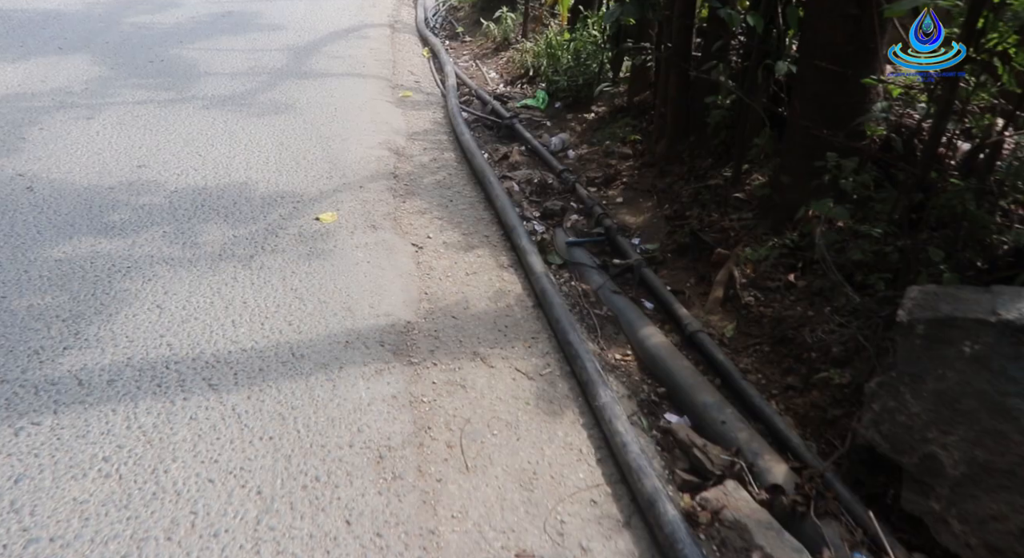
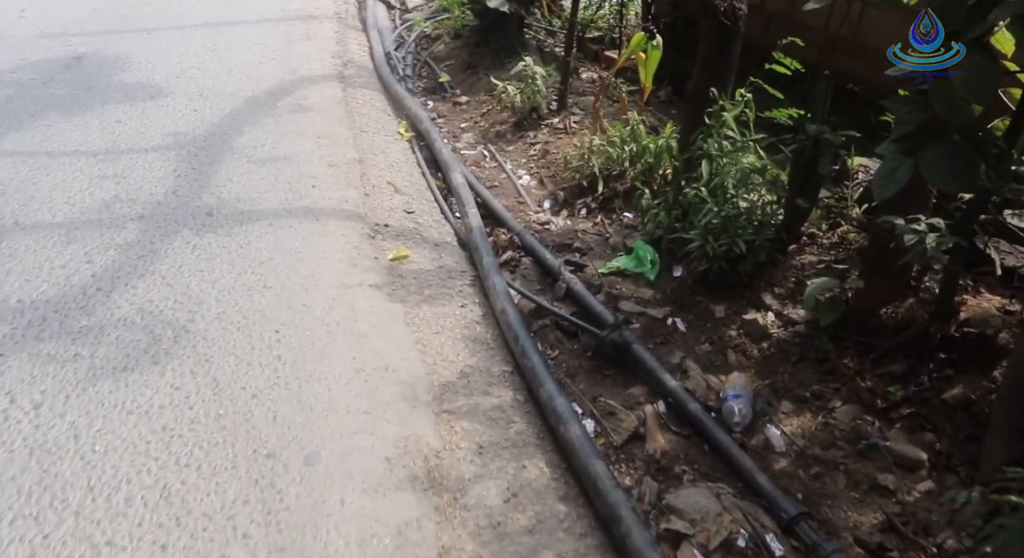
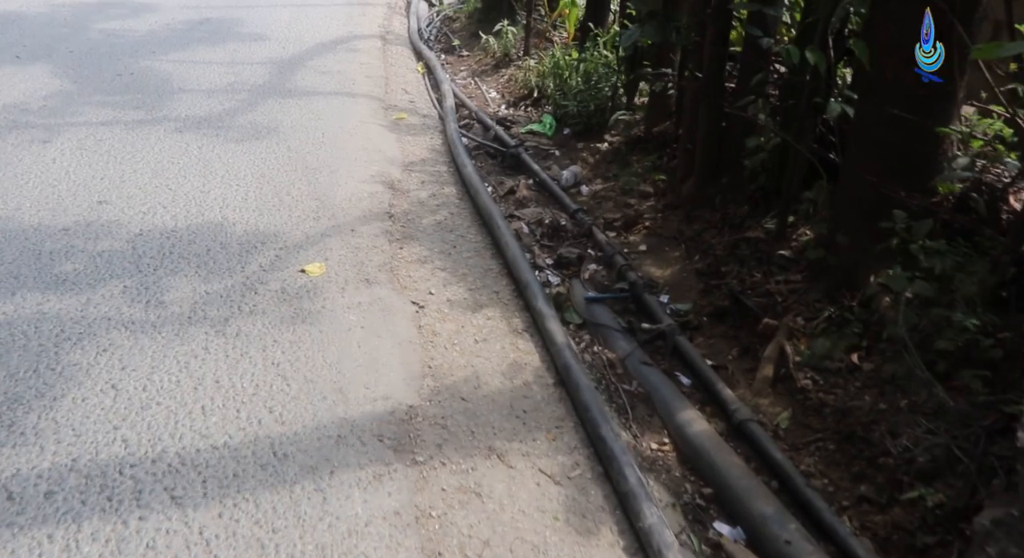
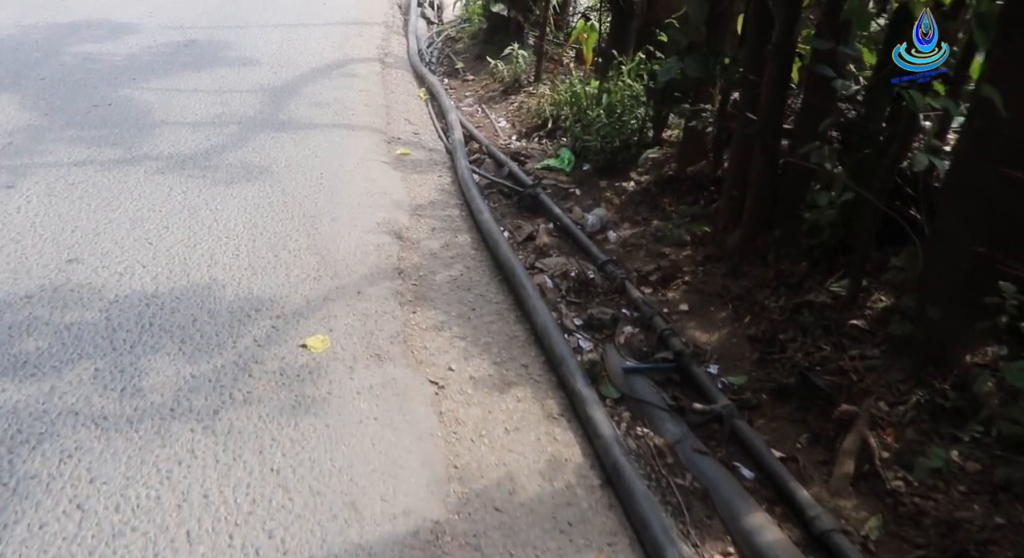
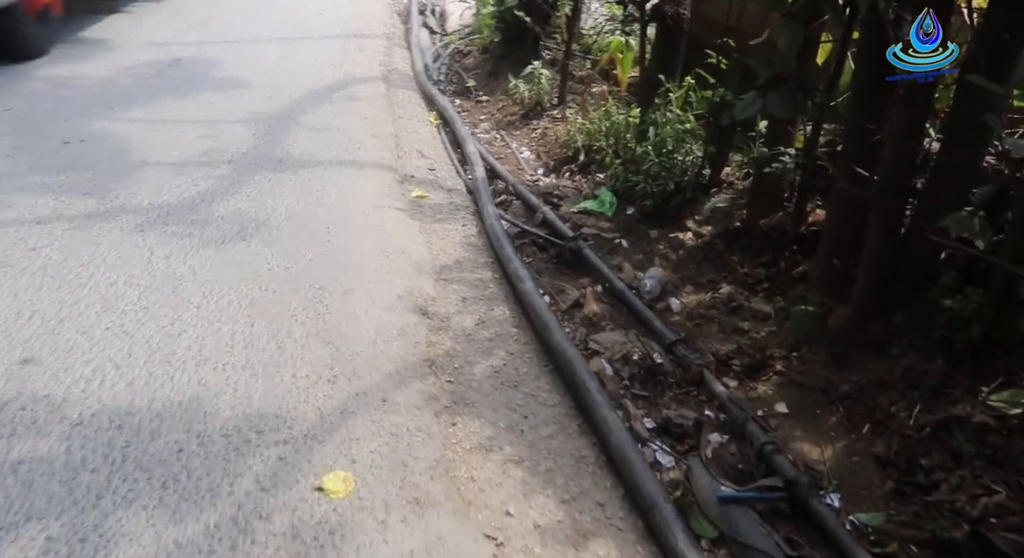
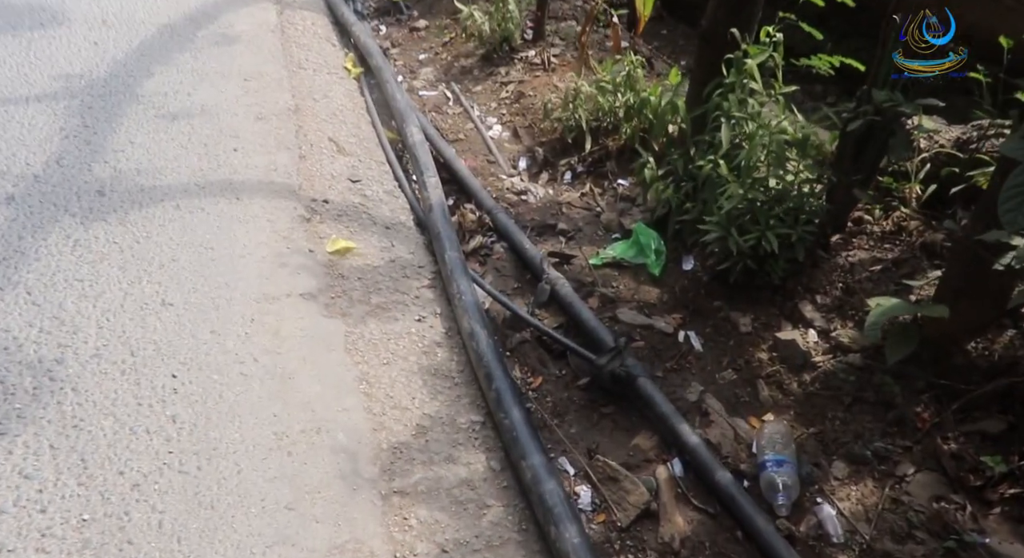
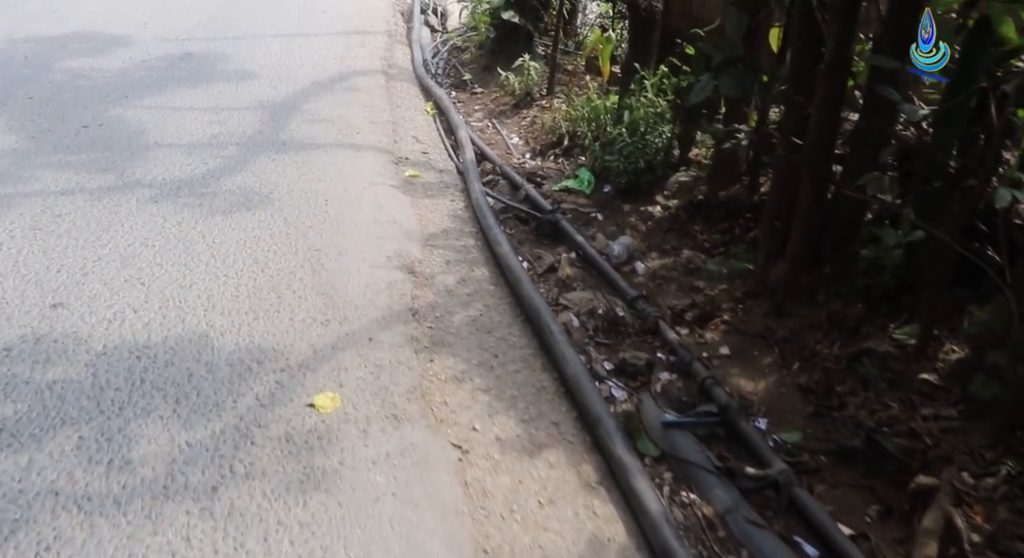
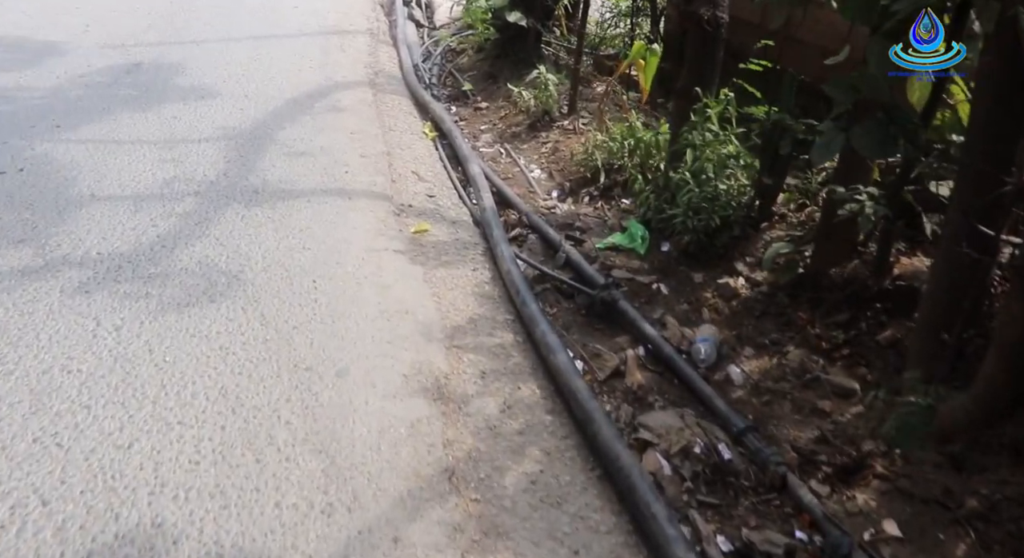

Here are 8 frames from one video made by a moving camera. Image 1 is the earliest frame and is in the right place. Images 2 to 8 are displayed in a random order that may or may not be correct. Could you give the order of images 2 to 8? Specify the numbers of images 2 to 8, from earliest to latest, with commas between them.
3, 4, 7, 5, 8, 2, 6
